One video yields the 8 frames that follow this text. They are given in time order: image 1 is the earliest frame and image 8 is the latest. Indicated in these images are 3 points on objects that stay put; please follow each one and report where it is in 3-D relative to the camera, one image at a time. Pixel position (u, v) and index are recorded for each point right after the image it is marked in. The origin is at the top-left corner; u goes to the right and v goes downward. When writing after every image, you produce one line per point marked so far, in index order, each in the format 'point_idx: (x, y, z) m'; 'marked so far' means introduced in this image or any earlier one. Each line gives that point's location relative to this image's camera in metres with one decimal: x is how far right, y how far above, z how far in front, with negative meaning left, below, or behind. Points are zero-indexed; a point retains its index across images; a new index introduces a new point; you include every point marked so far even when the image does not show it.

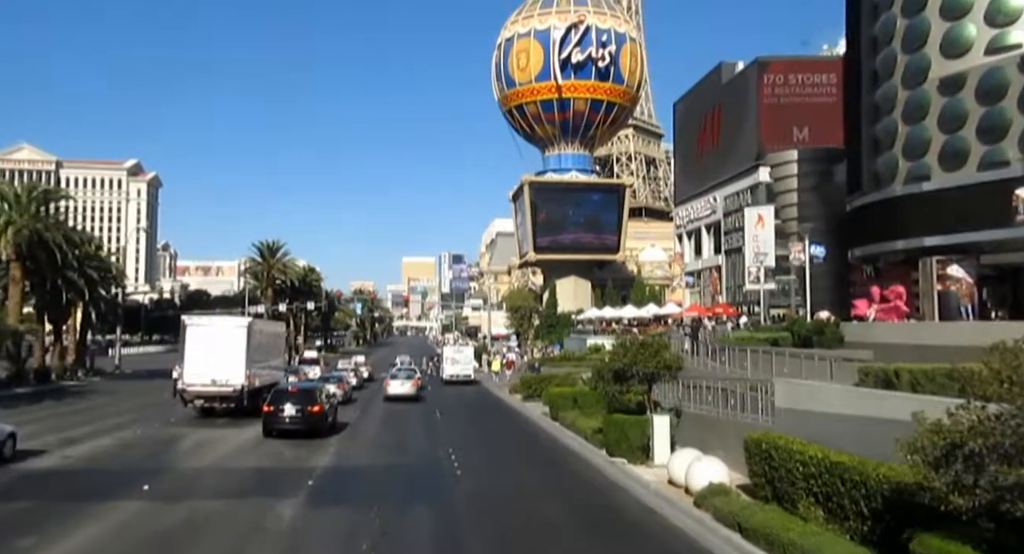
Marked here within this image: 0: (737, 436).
0: (+5.3, -3.7, +18.3) m
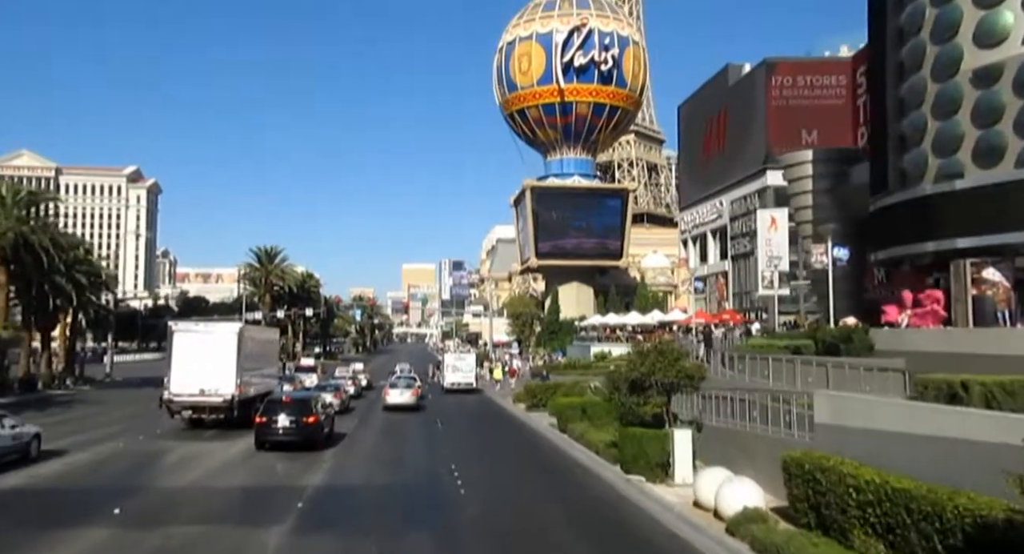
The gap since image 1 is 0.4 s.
0: (+5.5, -3.8, +16.7) m
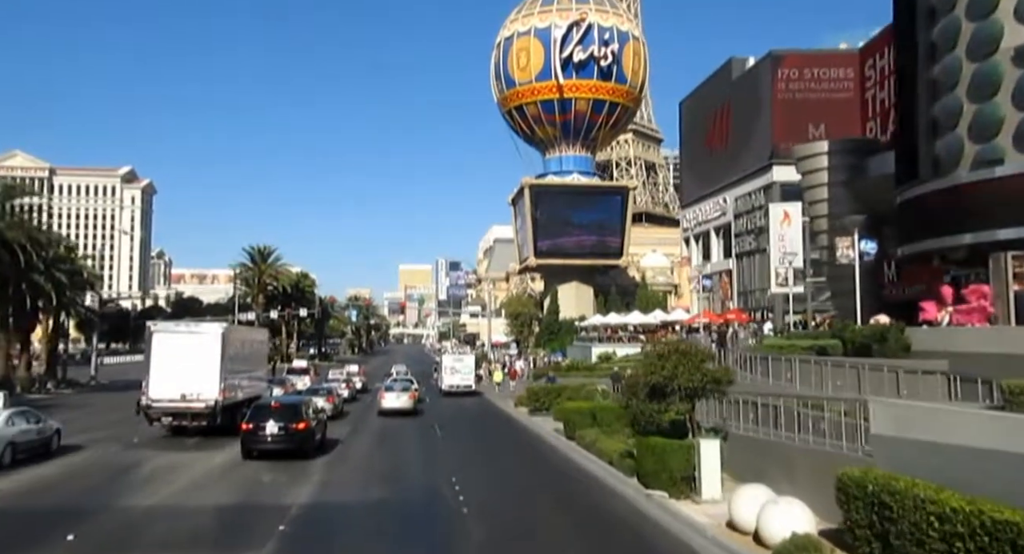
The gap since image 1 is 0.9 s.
0: (+5.6, -3.6, +14.9) m
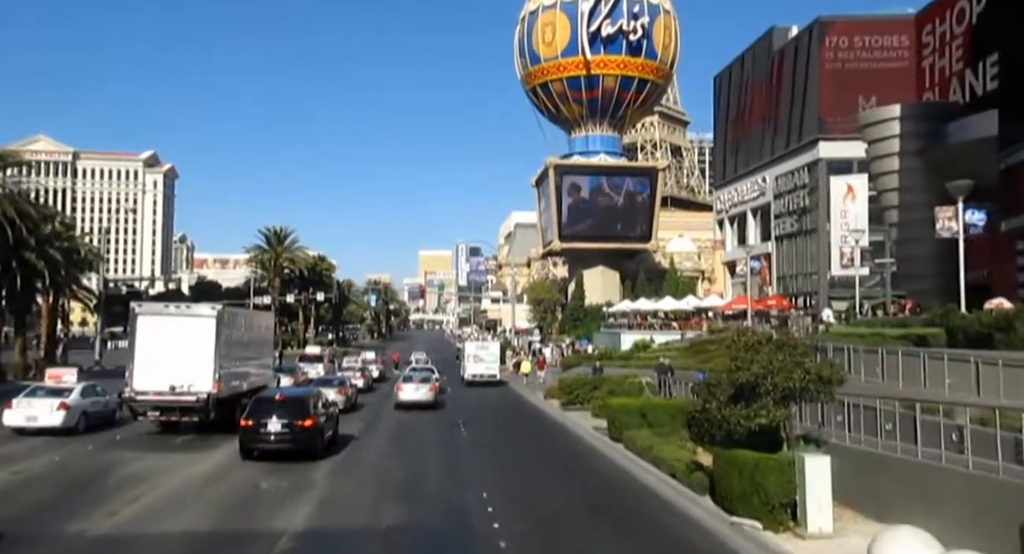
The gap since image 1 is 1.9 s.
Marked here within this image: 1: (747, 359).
0: (+6.4, -3.2, +11.1) m
1: (+4.2, -1.5, +13.8) m
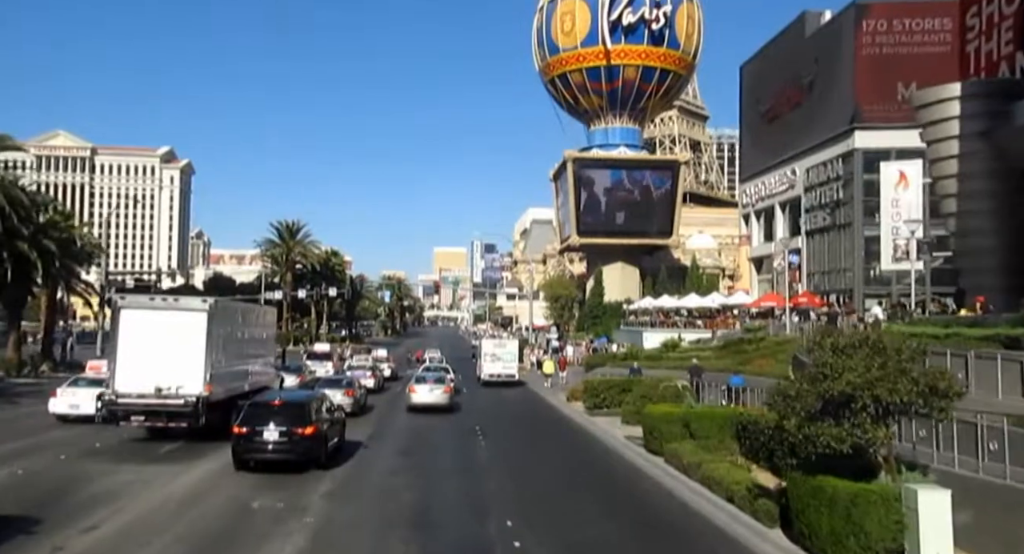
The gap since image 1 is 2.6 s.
0: (+6.9, -3.0, +8.4) m
1: (+4.6, -1.3, +11.1) m
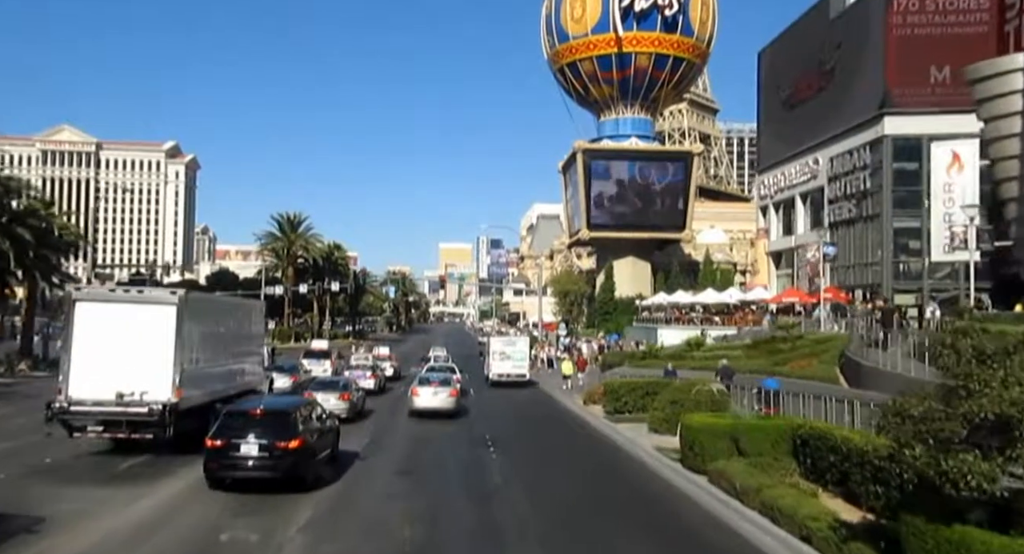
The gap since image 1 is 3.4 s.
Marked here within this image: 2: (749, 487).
0: (+7.2, -2.8, +5.5) m
1: (+5.0, -1.1, +8.2) m
2: (+4.3, -3.9, +14.9) m
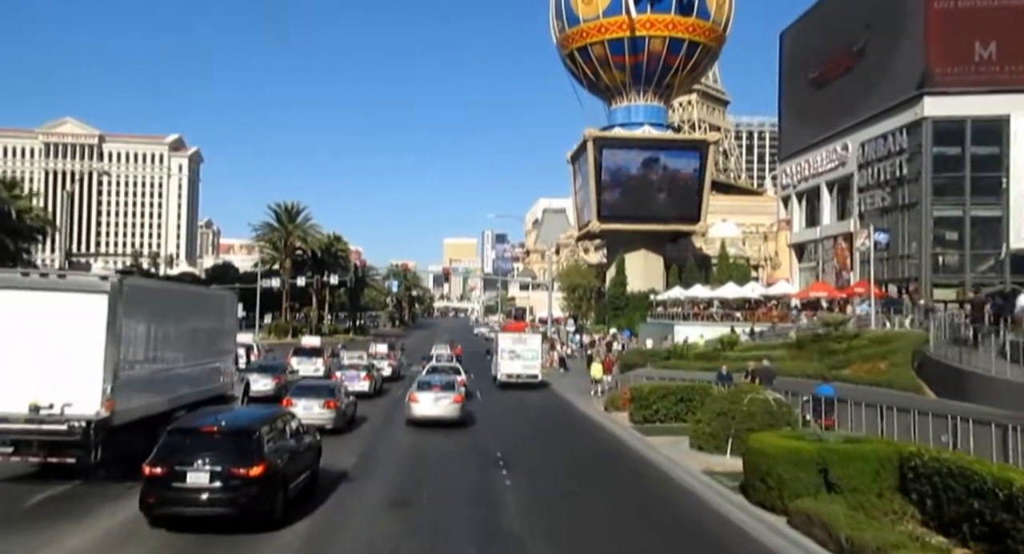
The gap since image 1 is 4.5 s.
0: (+7.5, -2.6, +1.6) m
1: (+5.3, -0.8, +4.3) m
2: (+4.7, -3.7, +11.0) m
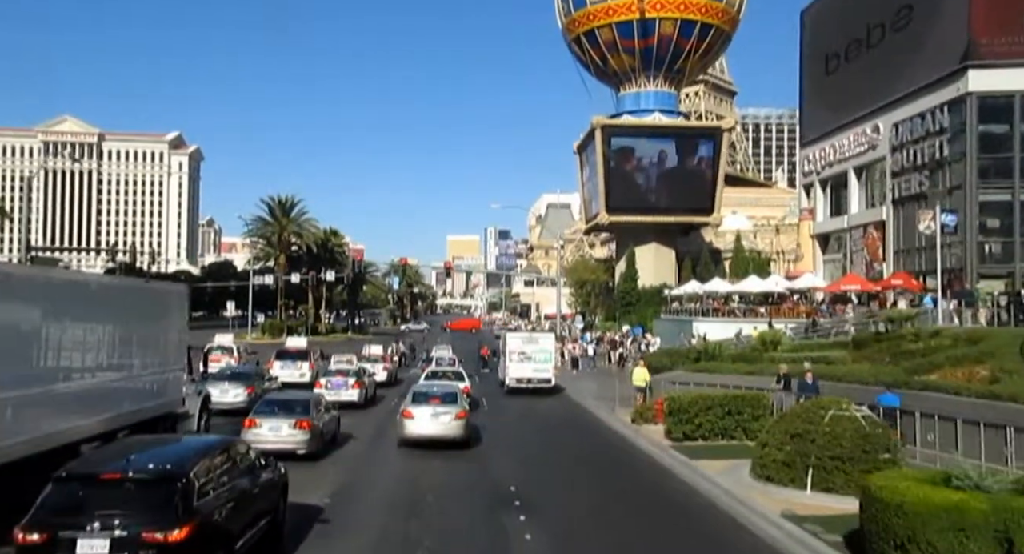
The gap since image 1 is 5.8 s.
0: (+7.7, -2.3, -2.6) m
1: (+5.6, -0.6, +0.1) m
2: (+5.0, -3.4, +6.8) m
